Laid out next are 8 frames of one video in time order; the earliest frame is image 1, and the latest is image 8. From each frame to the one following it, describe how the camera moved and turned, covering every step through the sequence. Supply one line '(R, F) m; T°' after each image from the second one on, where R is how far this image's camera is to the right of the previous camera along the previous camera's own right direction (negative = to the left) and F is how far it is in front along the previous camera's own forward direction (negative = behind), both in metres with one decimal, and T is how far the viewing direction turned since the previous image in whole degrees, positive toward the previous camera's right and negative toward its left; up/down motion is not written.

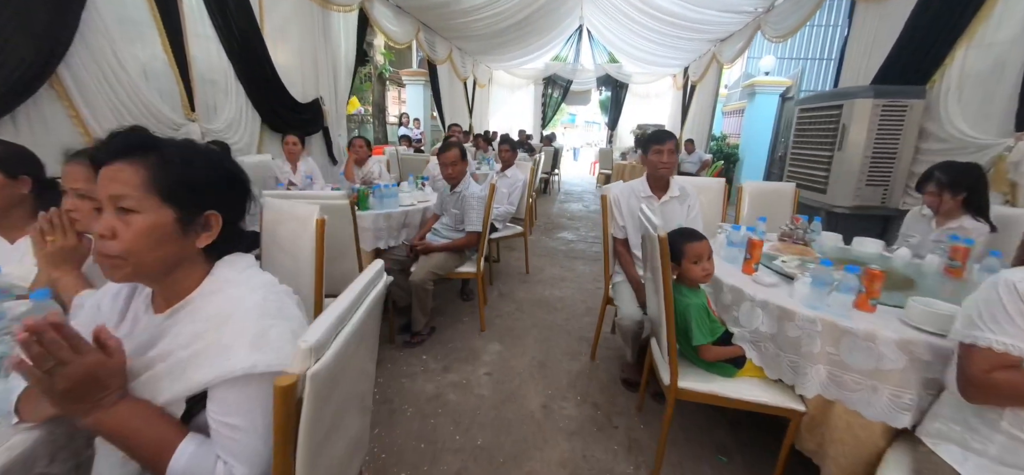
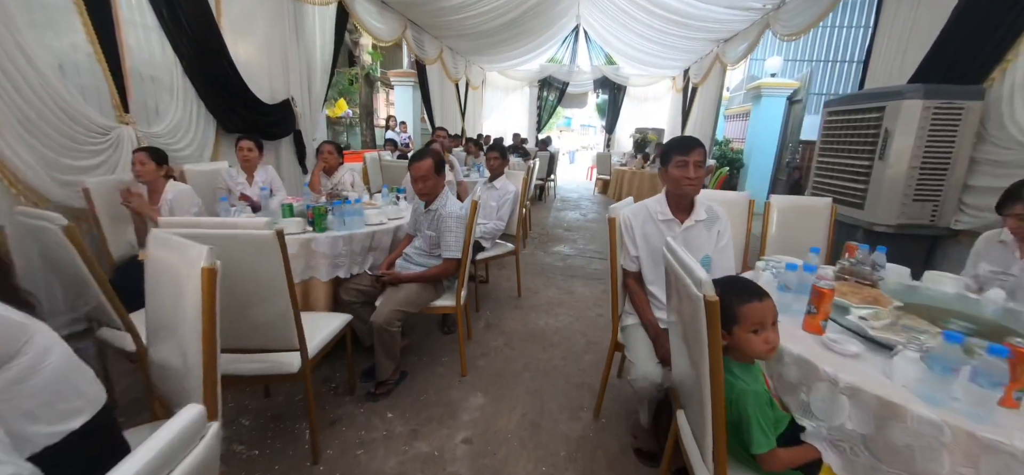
(0.0, +0.4) m; +1°
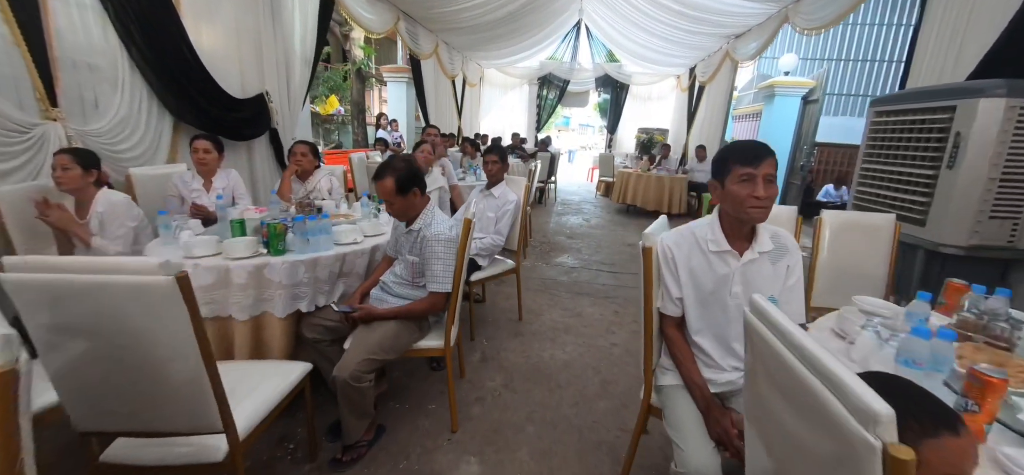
(0.0, +0.4) m; 0°
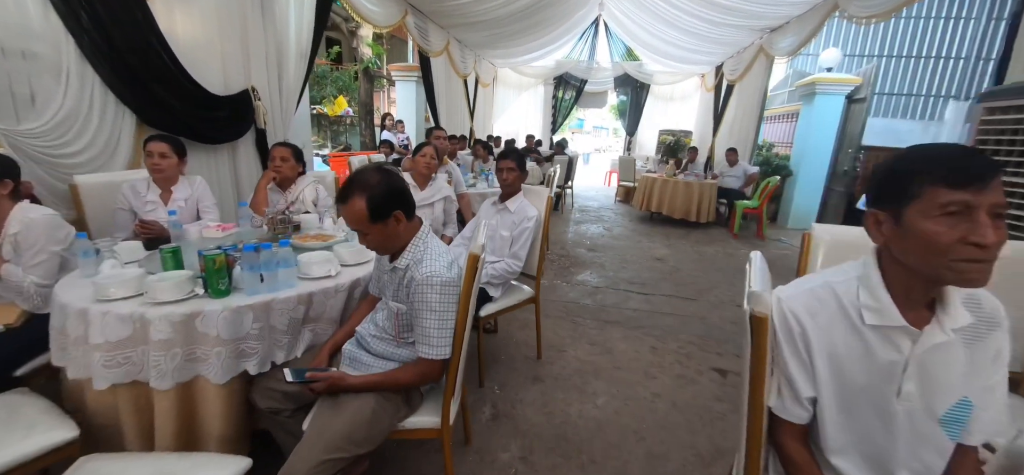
(0.0, +0.4) m; -2°
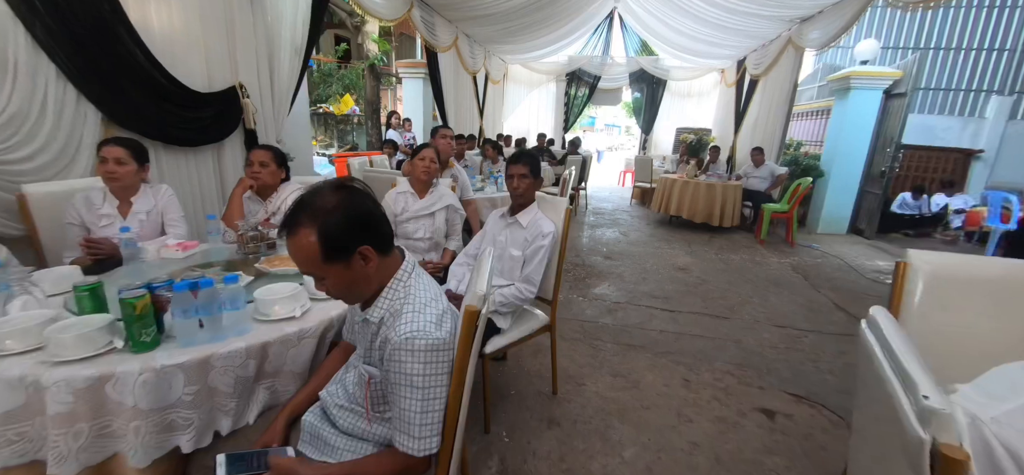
(0.0, +0.3) m; -1°
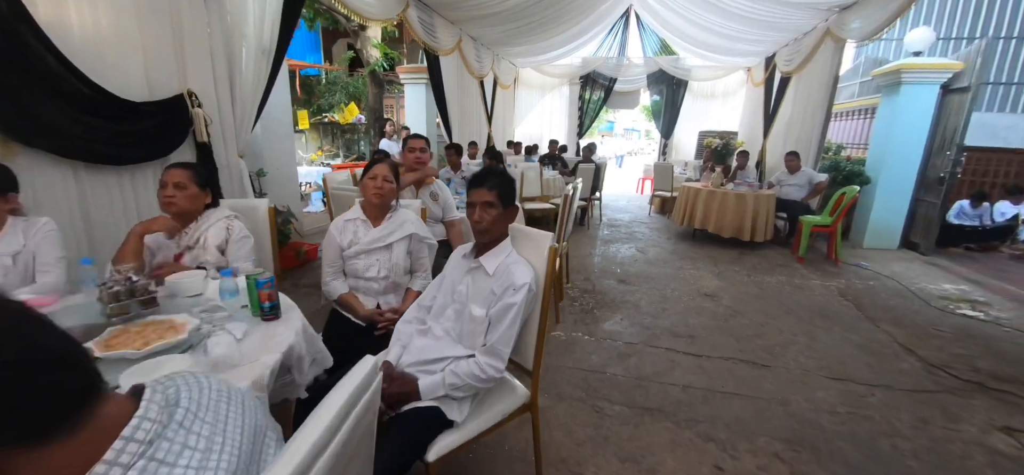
(+0.2, +0.5) m; -3°
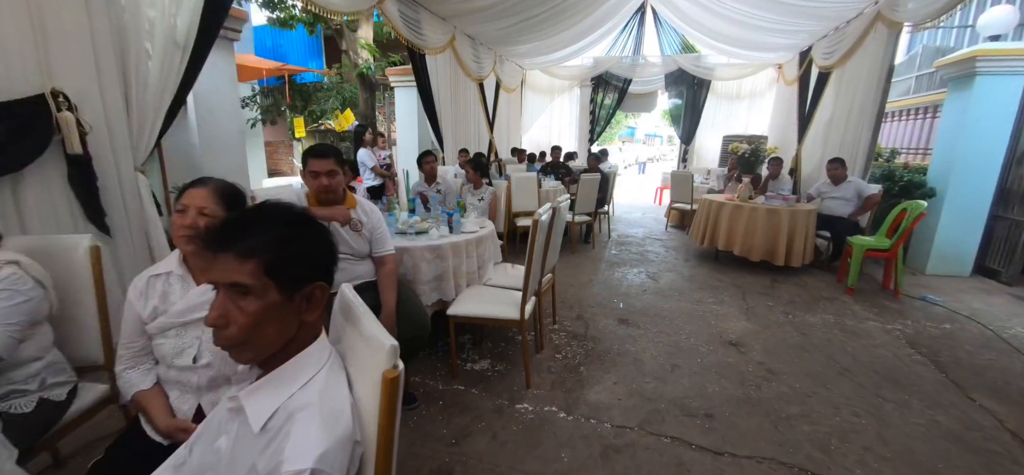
(+0.3, +0.7) m; -3°
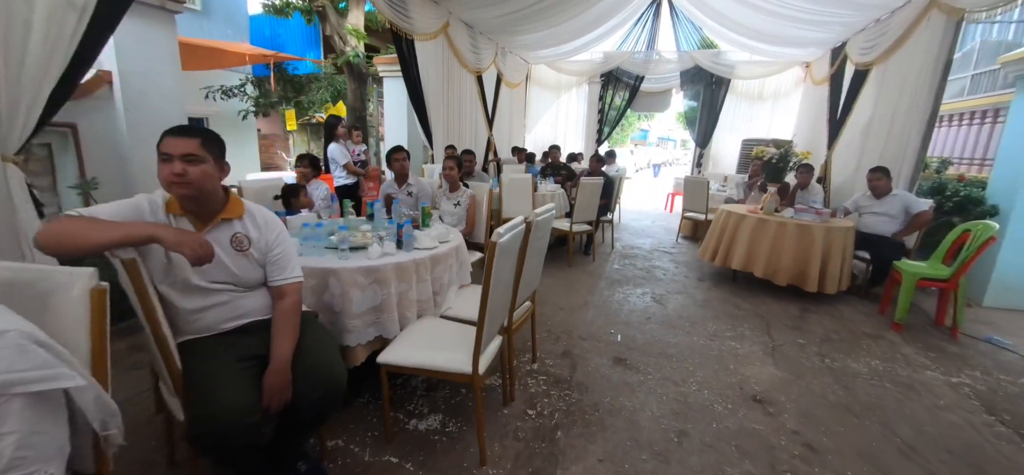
(+0.2, +0.5) m; -1°
